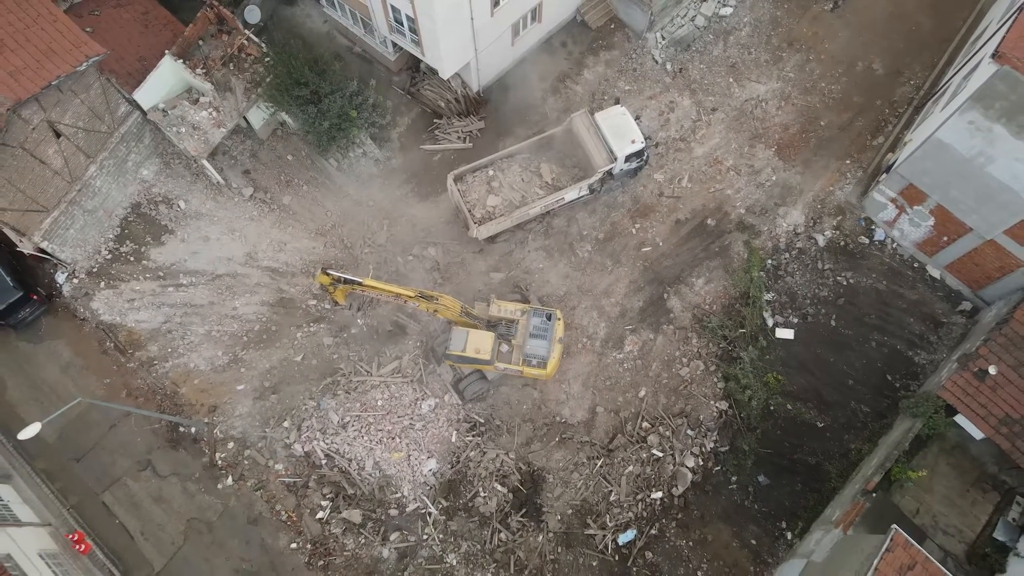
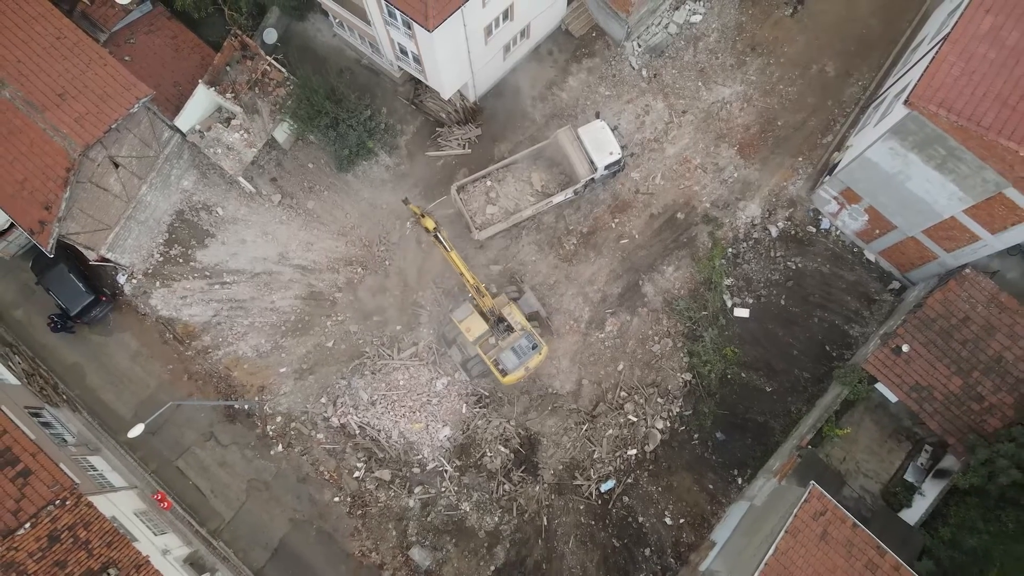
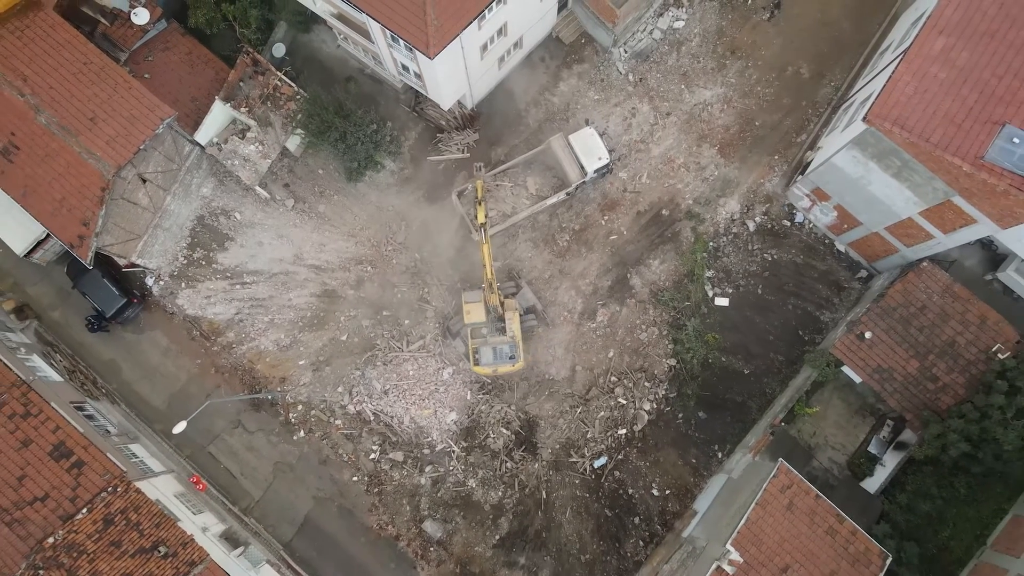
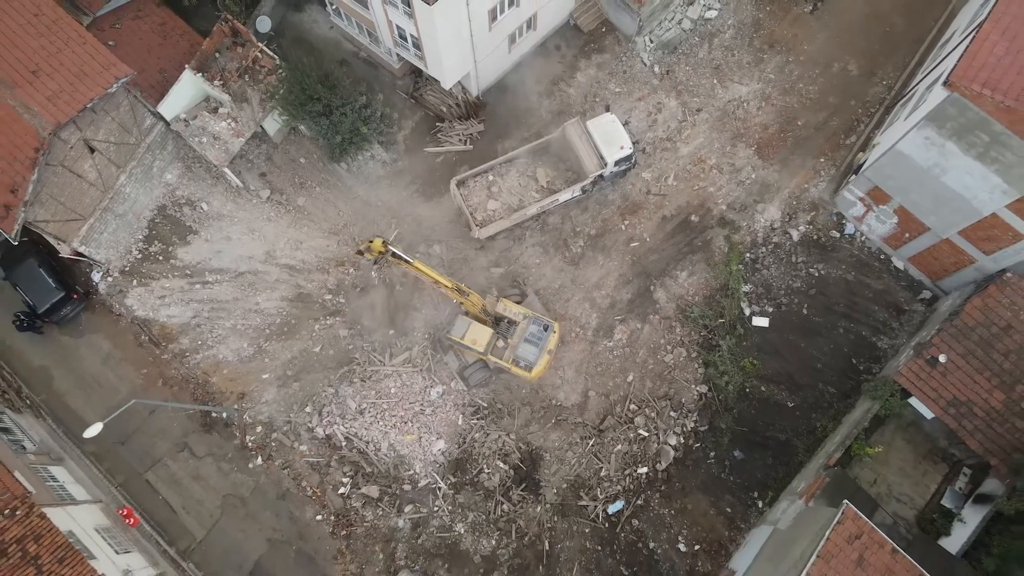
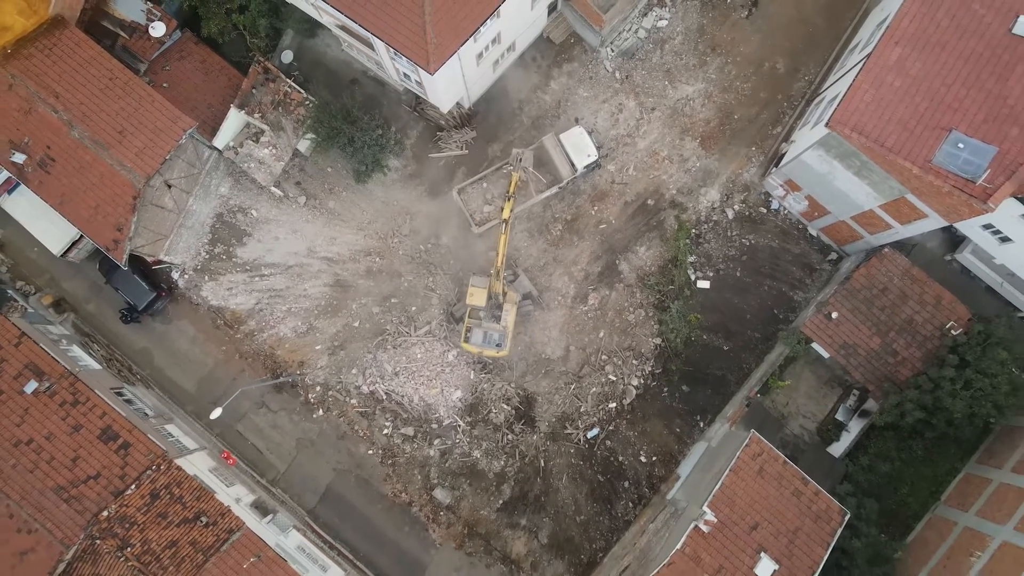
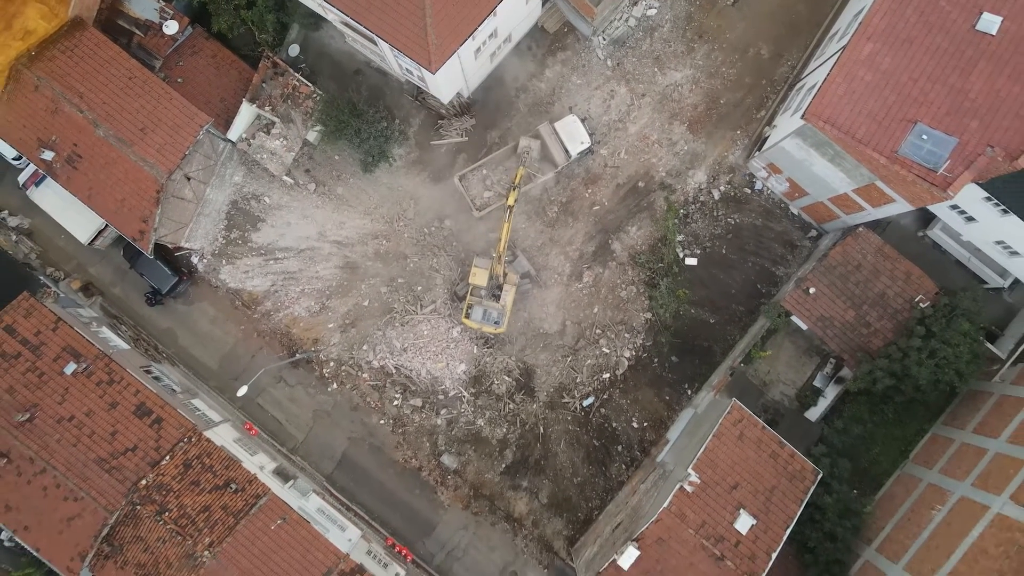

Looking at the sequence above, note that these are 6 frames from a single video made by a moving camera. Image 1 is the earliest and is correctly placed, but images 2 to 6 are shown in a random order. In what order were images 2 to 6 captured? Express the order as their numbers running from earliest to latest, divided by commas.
4, 2, 3, 5, 6
